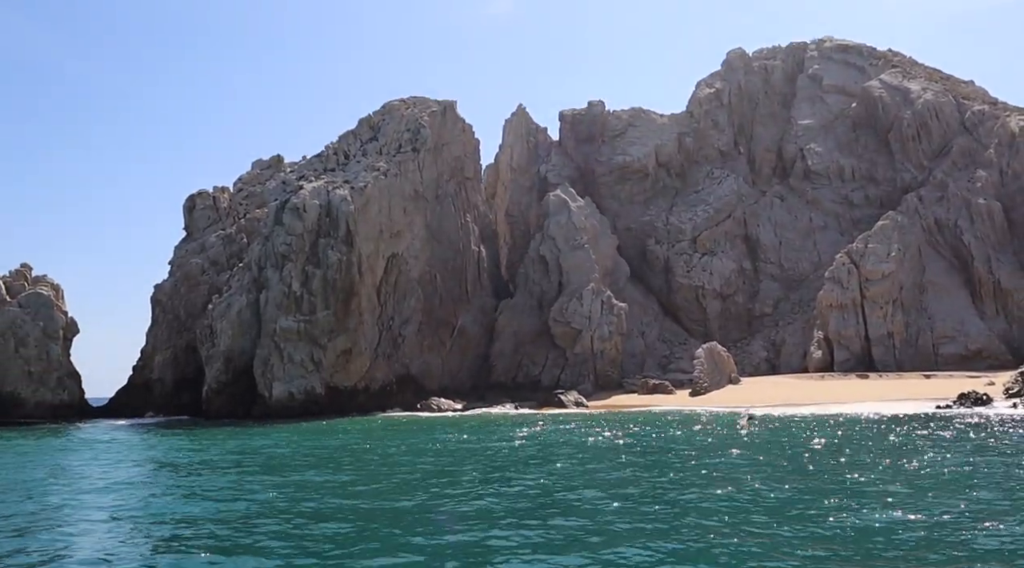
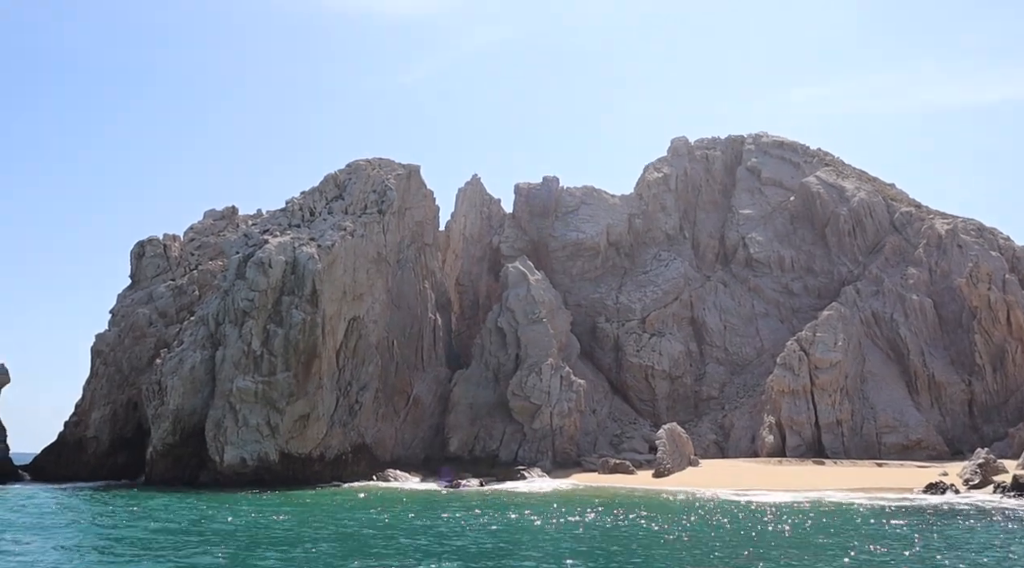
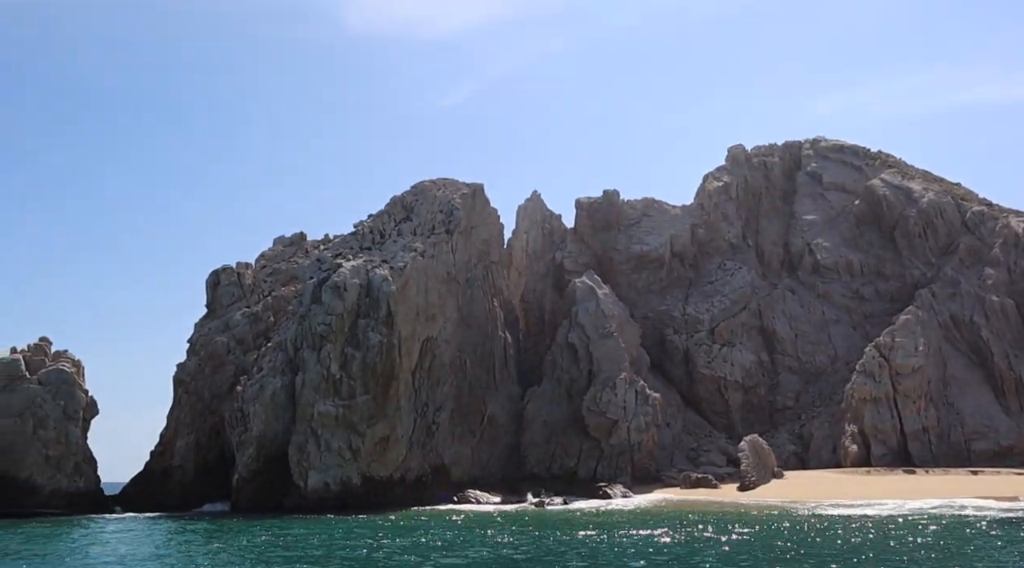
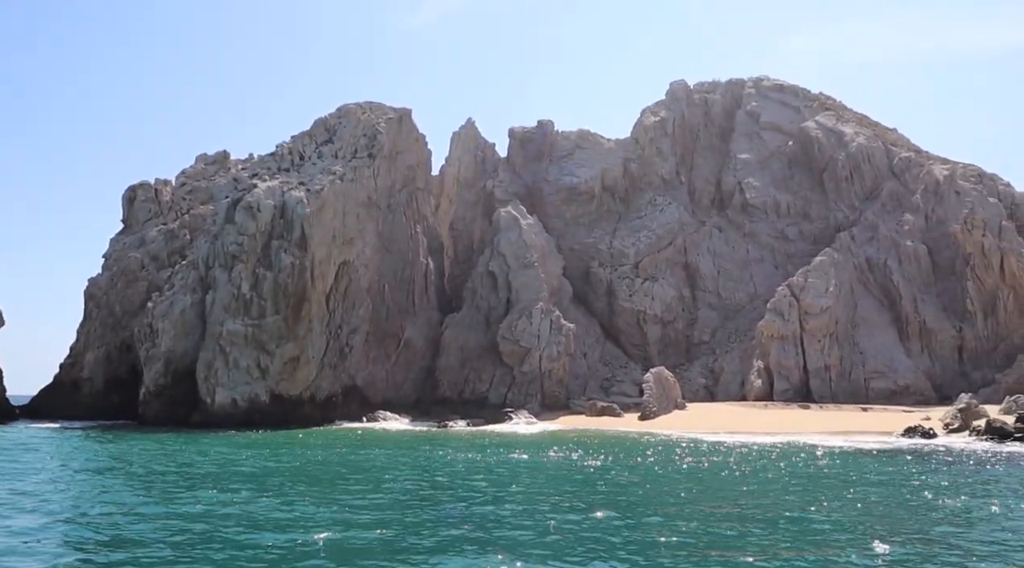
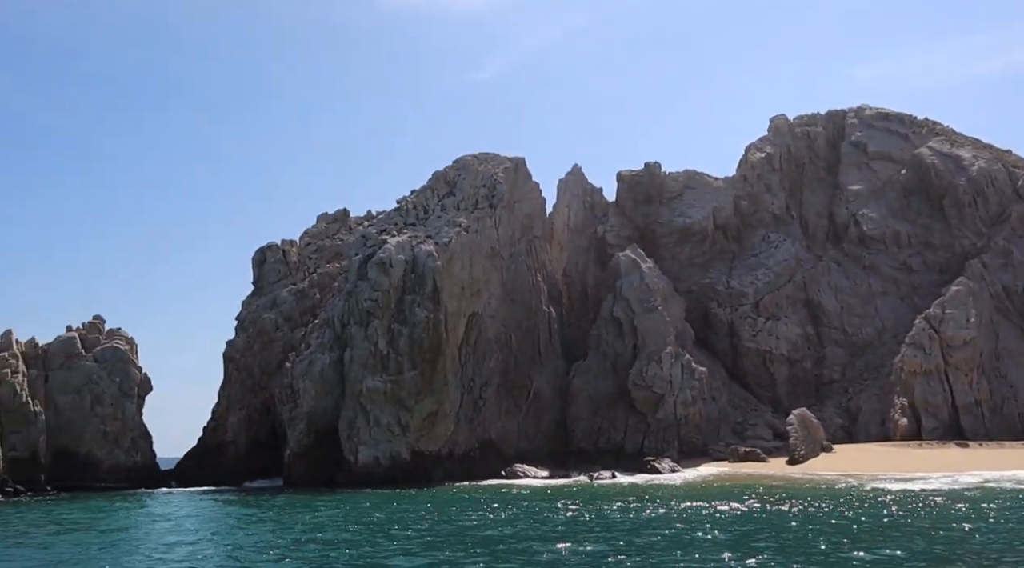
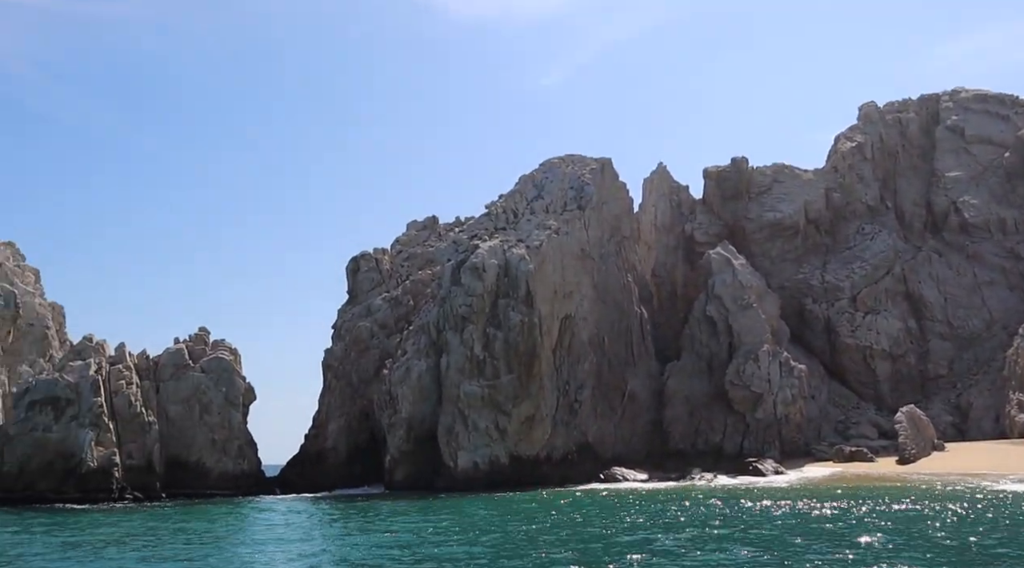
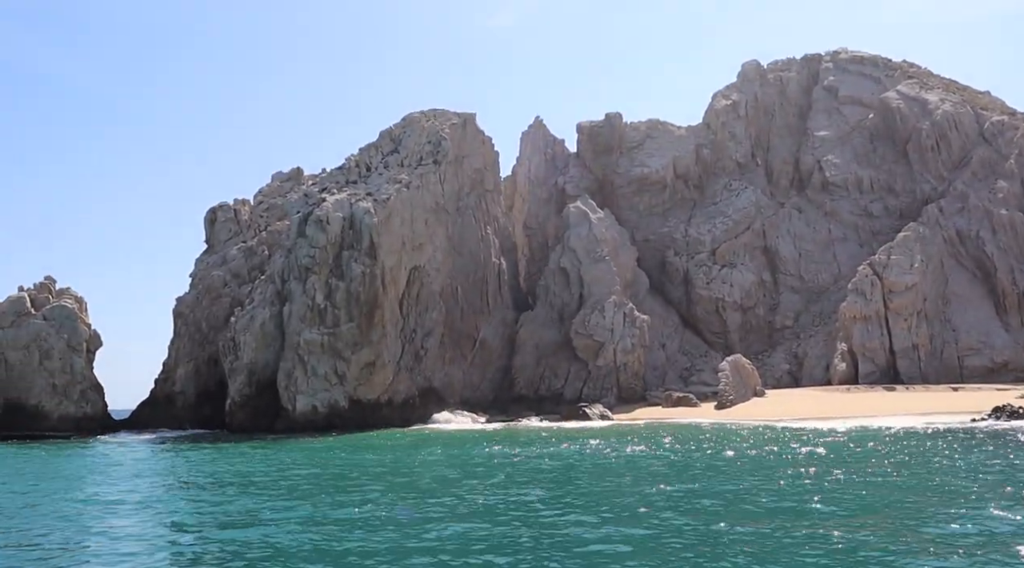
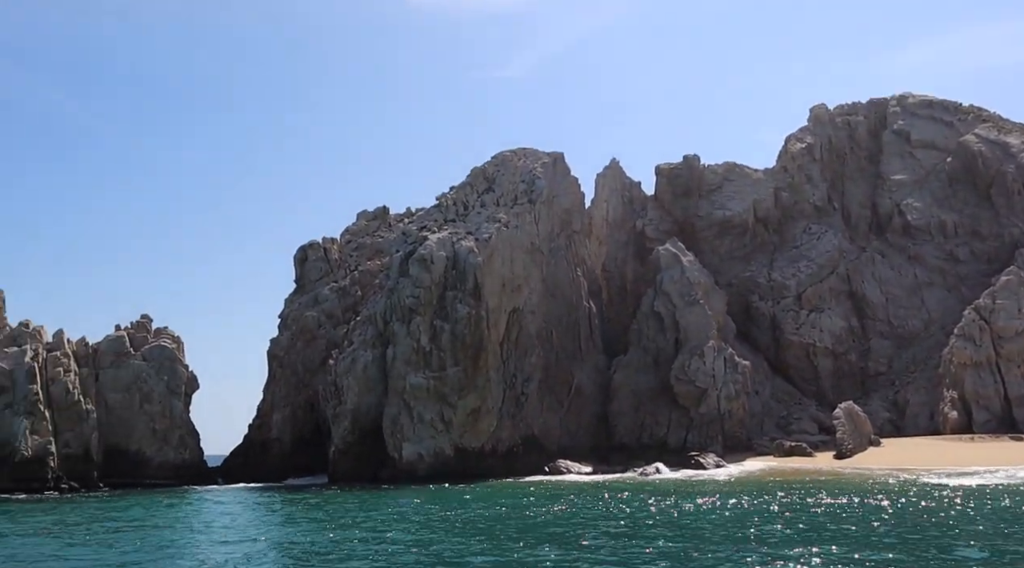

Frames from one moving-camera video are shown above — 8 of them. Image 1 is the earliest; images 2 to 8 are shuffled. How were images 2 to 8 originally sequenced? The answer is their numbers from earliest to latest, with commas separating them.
7, 4, 2, 3, 5, 8, 6
